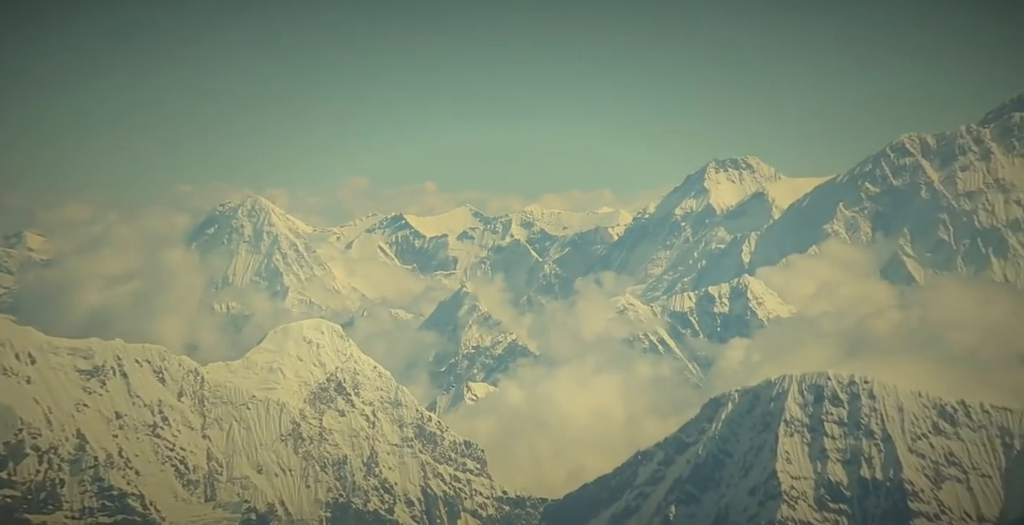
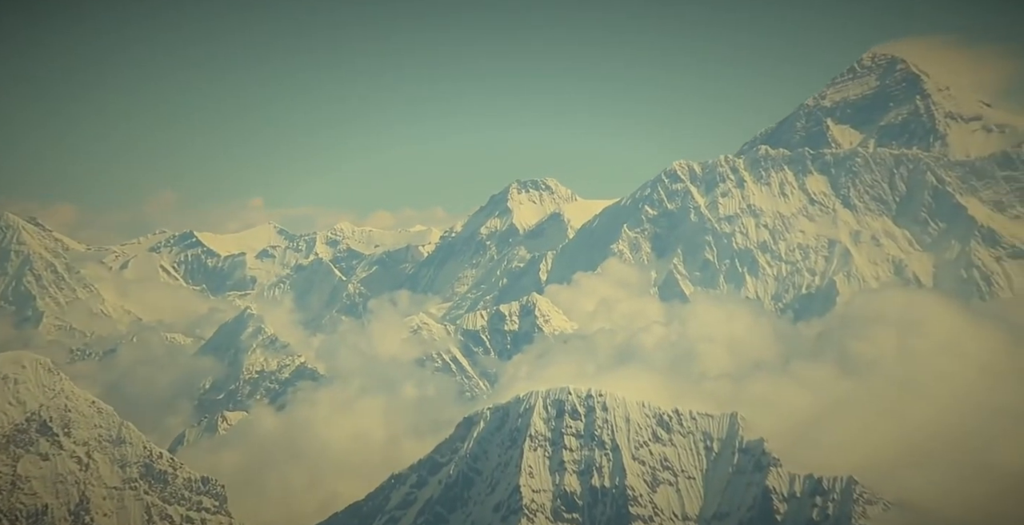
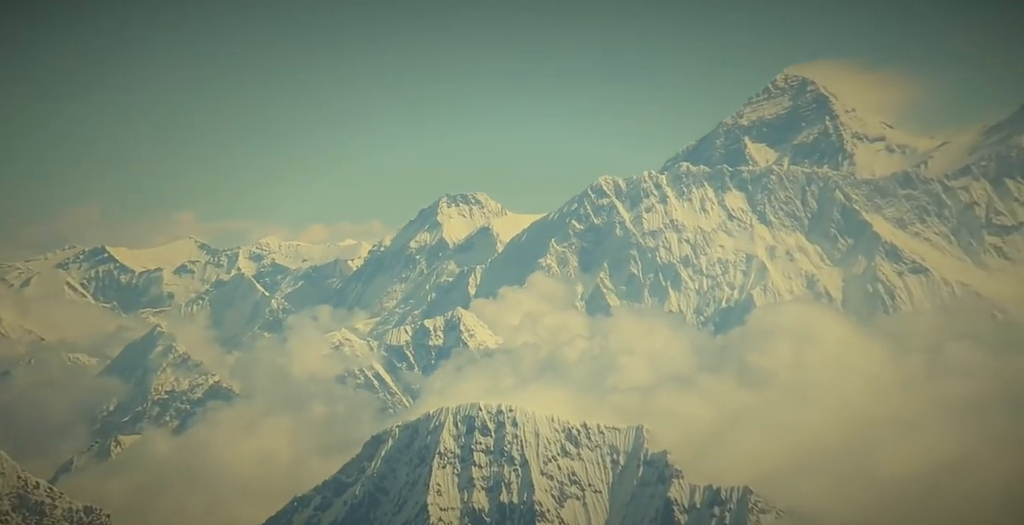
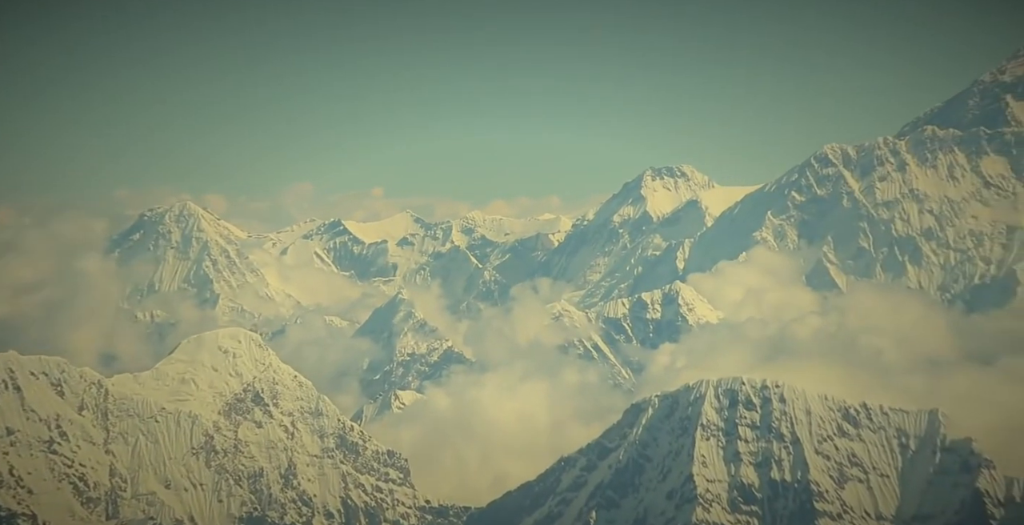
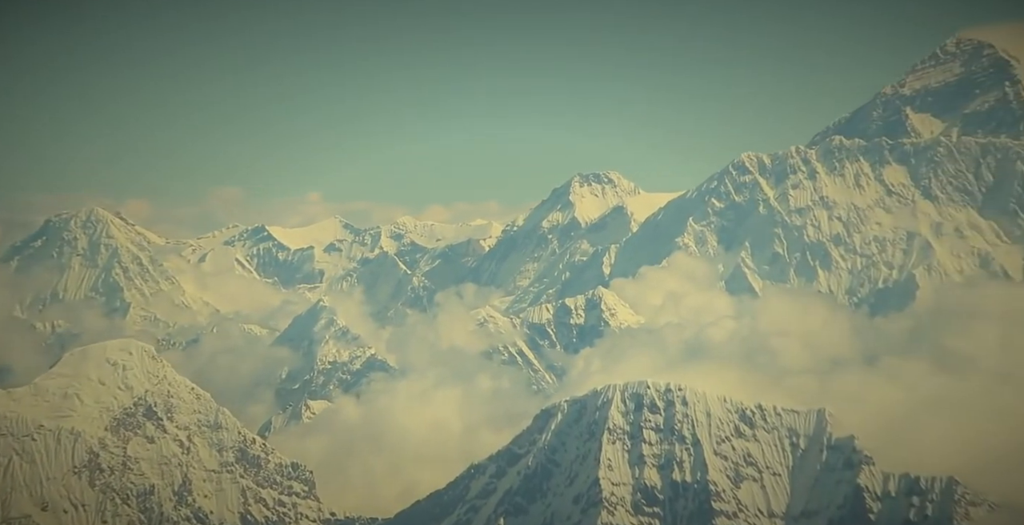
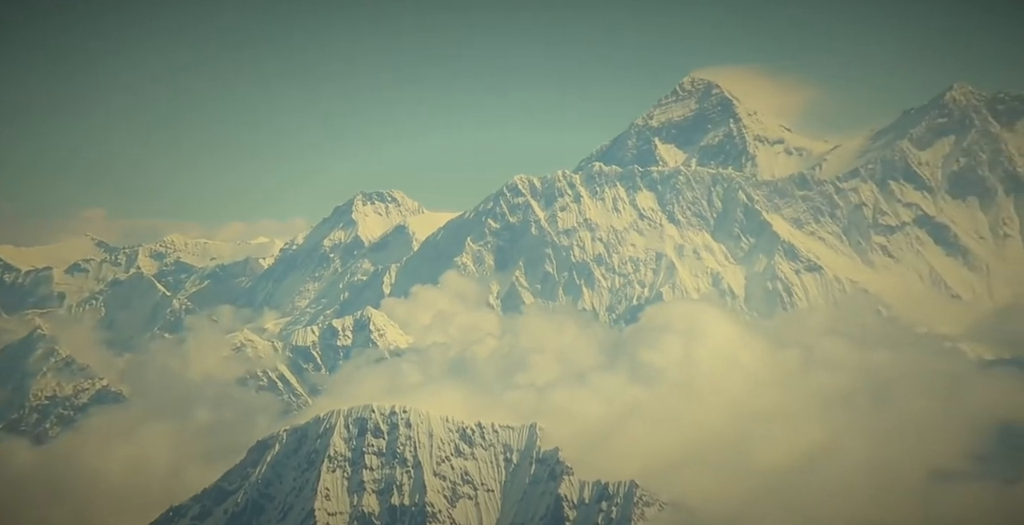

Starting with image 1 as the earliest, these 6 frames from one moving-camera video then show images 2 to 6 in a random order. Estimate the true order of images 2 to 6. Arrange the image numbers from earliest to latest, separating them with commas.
4, 5, 2, 3, 6
